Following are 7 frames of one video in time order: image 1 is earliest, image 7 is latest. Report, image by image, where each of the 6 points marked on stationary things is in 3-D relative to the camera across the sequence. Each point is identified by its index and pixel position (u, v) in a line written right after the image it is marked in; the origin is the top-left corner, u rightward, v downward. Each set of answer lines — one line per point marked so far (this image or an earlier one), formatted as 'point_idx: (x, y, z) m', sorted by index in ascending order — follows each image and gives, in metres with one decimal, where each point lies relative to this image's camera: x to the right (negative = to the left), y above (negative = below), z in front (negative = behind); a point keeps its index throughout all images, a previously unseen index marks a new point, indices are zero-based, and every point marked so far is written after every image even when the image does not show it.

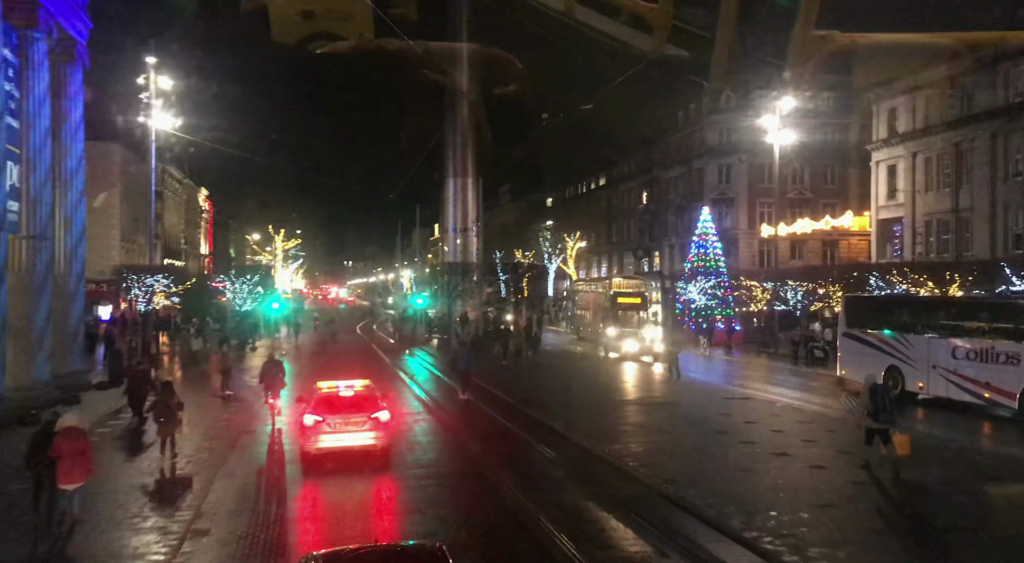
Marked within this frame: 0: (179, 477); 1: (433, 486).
0: (-5.1, -3.0, +13.9) m
1: (-1.3, -3.3, +14.6) m
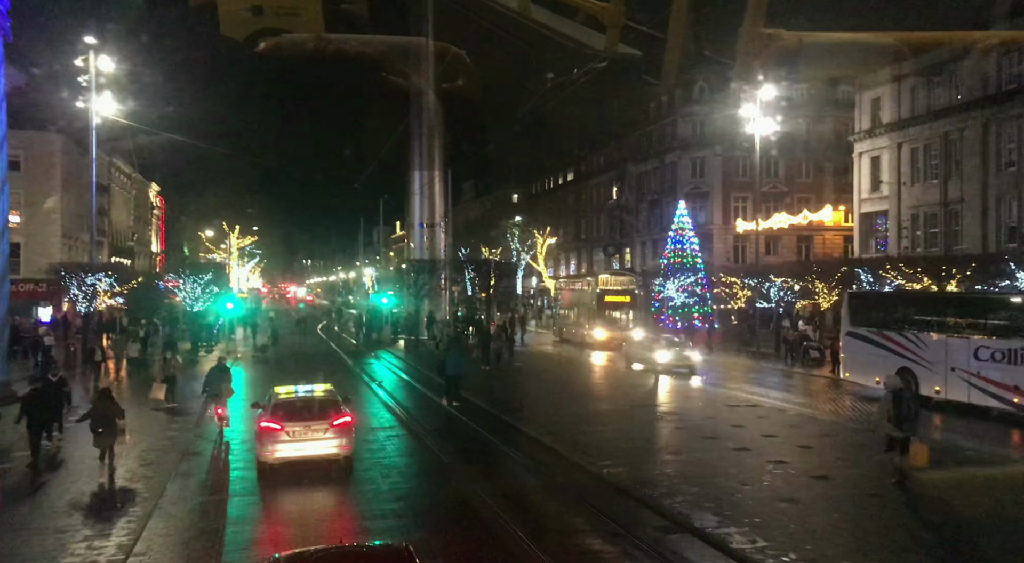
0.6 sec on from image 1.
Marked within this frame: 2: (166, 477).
0: (-5.4, -3.0, +12.4) m
1: (-1.6, -3.2, +13.3) m
2: (-5.4, -3.1, +14.2) m
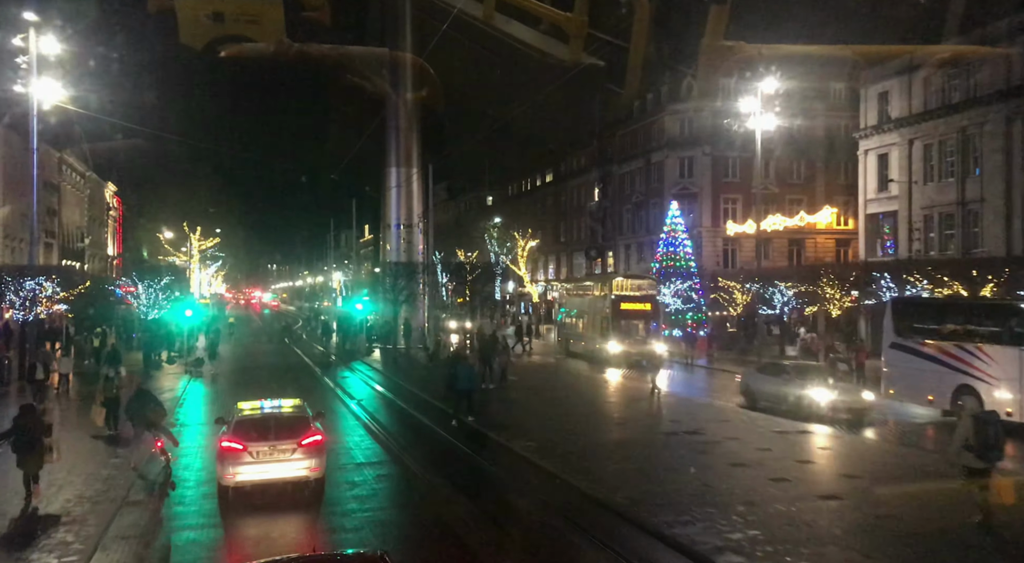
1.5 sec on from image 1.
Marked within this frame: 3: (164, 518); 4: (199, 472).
0: (-5.3, -3.0, +10.5) m
1: (-1.6, -3.3, +11.5) m
2: (-5.4, -3.1, +12.3) m
3: (-4.7, -3.2, +12.0) m
4: (-5.3, -3.2, +15.4) m
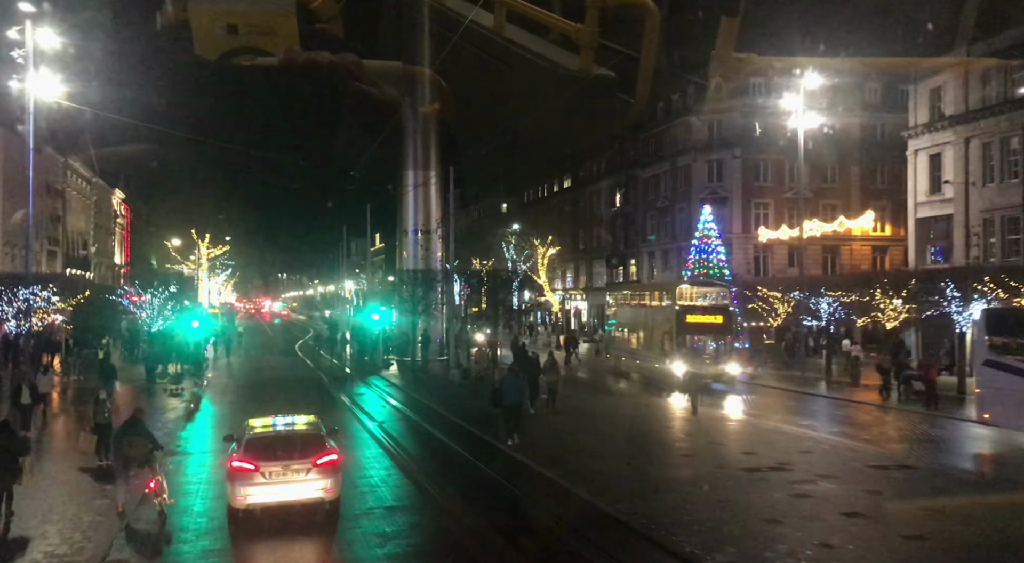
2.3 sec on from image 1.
0: (-4.8, -3.1, +9.1) m
1: (-1.1, -3.4, +10.1) m
2: (-4.9, -3.3, +10.9) m
3: (-4.2, -3.3, +10.7) m
4: (-4.8, -3.4, +14.0) m
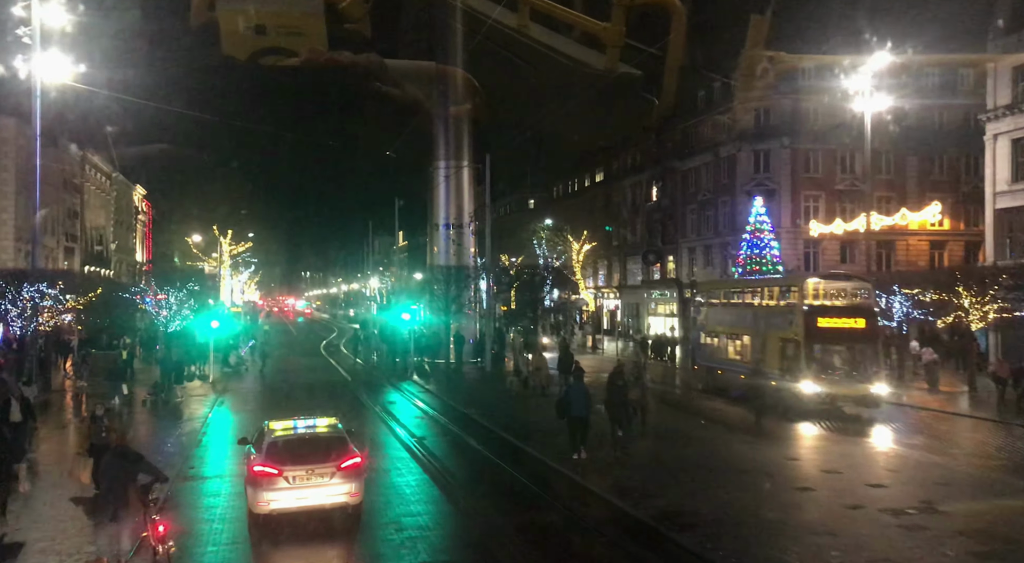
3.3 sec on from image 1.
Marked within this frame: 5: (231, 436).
0: (-4.2, -3.1, +7.7) m
1: (-0.4, -3.4, +8.6) m
2: (-4.2, -3.2, +9.5) m
3: (-3.5, -3.2, +9.2) m
4: (-4.0, -3.3, +12.6) m
5: (-6.1, -3.3, +19.8) m
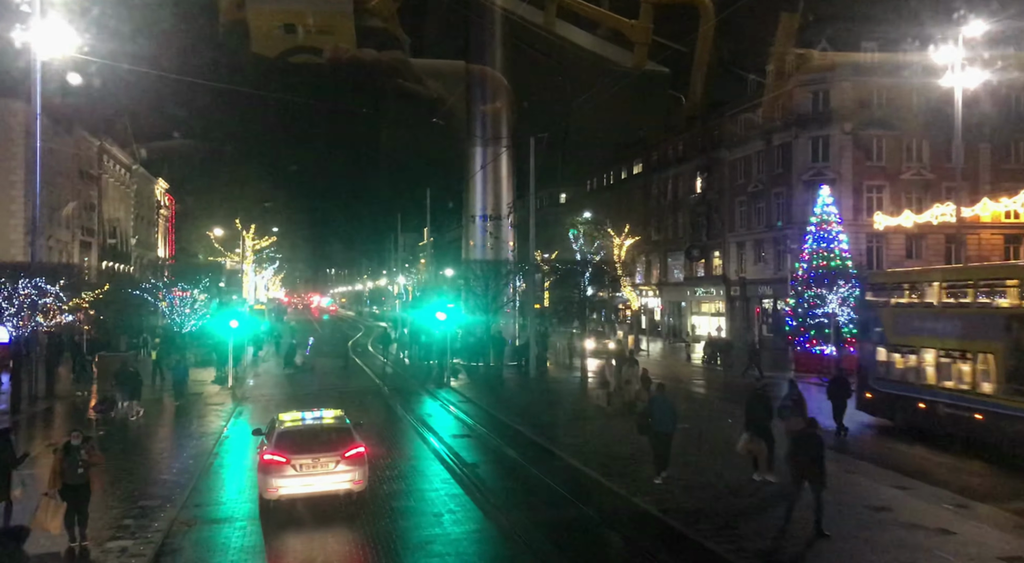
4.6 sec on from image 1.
0: (-3.6, -3.0, +6.0) m
1: (+0.2, -3.3, +6.8) m
2: (-3.6, -3.2, +7.8) m
3: (-2.9, -3.2, +7.5) m
4: (-3.3, -3.3, +10.9) m
5: (-5.2, -3.2, +18.1) m
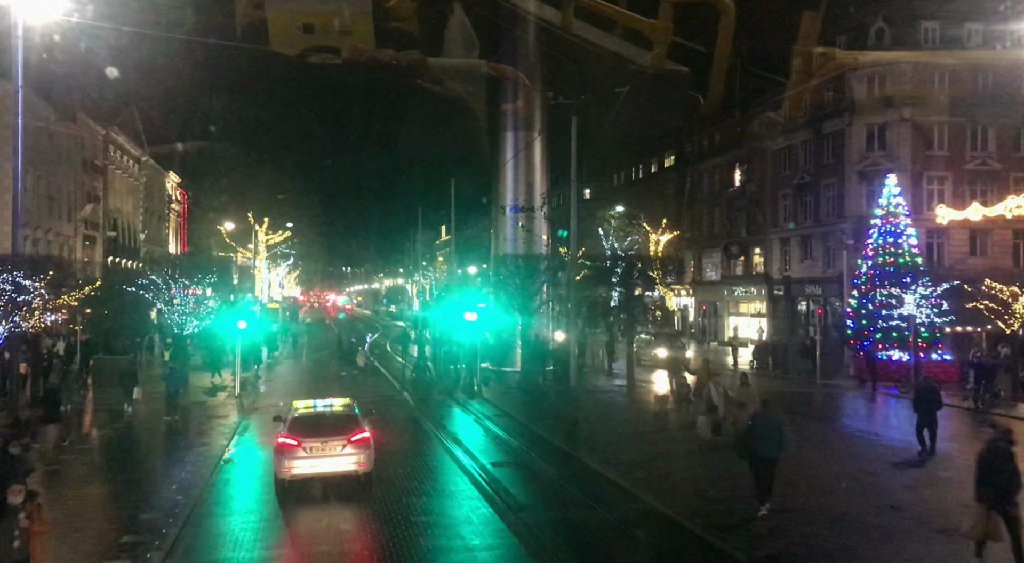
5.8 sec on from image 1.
0: (-3.1, -3.0, +4.2) m
1: (+0.7, -3.3, +4.9) m
2: (-3.1, -3.1, +6.0) m
3: (-2.4, -3.1, +5.7) m
4: (-2.8, -3.2, +9.1) m
5: (-4.5, -3.2, +16.3) m
